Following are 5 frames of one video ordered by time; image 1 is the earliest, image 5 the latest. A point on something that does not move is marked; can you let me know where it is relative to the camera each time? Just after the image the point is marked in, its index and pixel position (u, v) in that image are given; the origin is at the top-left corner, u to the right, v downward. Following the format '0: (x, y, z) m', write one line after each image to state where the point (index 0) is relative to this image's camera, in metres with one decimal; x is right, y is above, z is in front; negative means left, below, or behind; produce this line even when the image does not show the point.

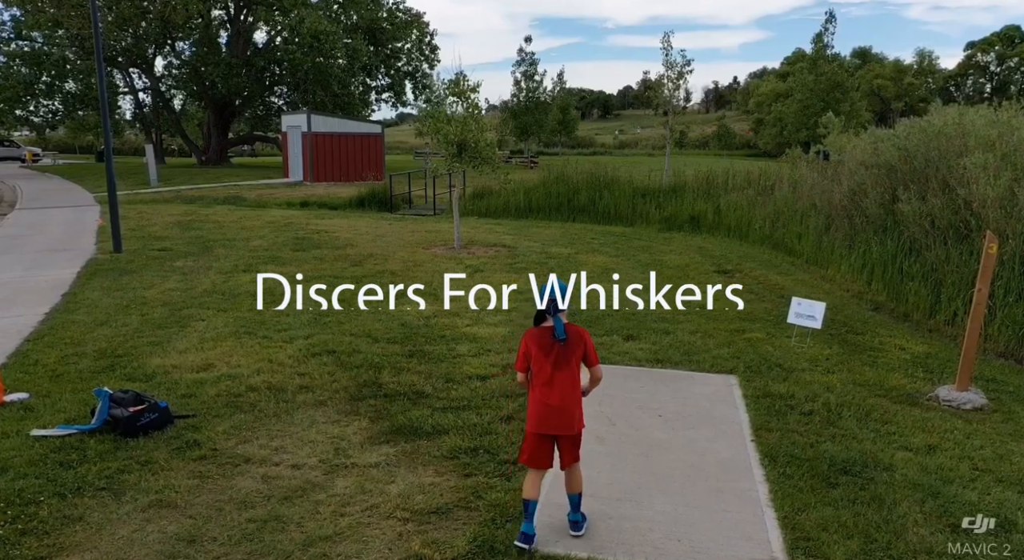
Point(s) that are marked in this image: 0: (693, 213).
0: (+3.0, +1.1, +11.8) m
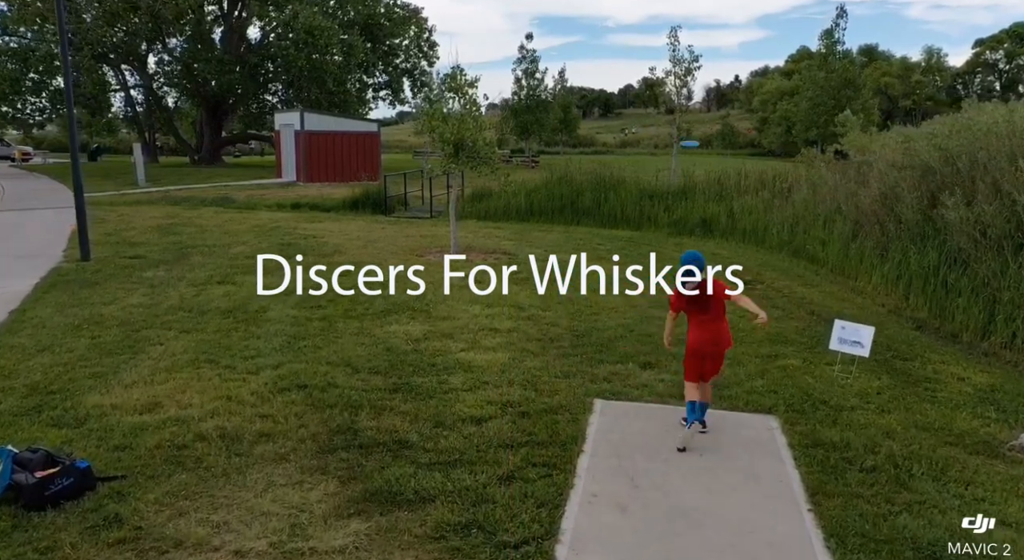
0: (+3.1, +1.0, +11.1) m
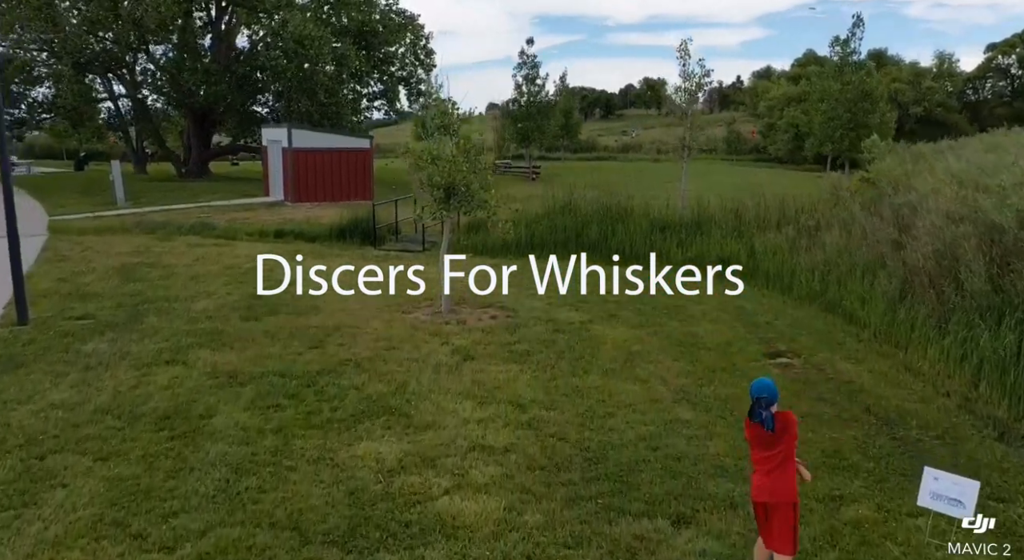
0: (+3.0, +0.4, +10.1) m
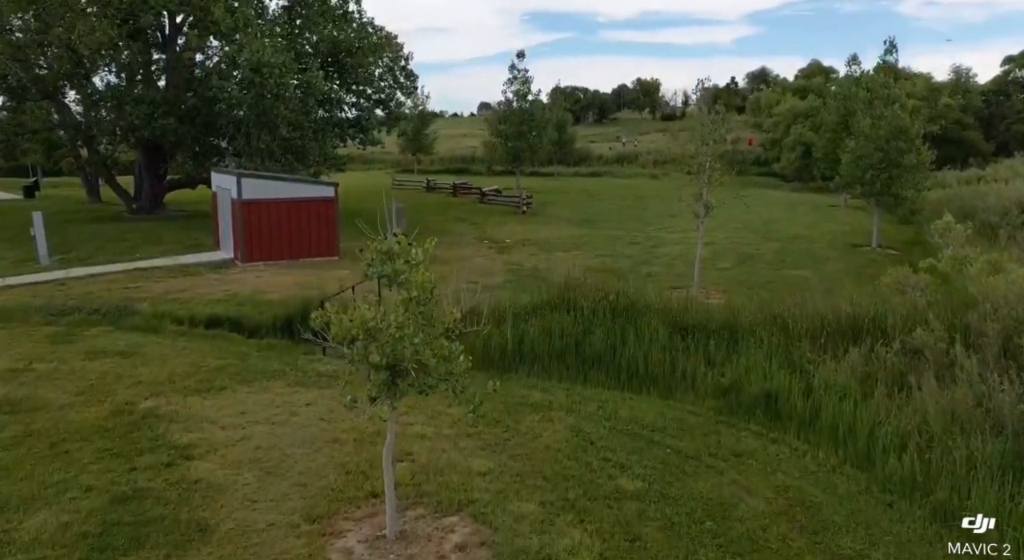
0: (+2.8, -1.2, +7.7) m
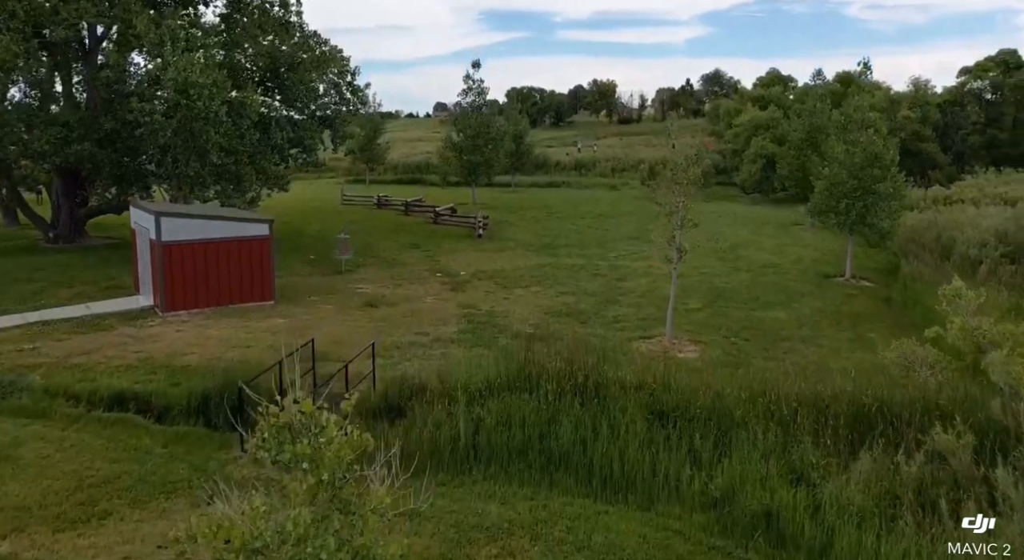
0: (+2.4, -2.1, +6.5) m
